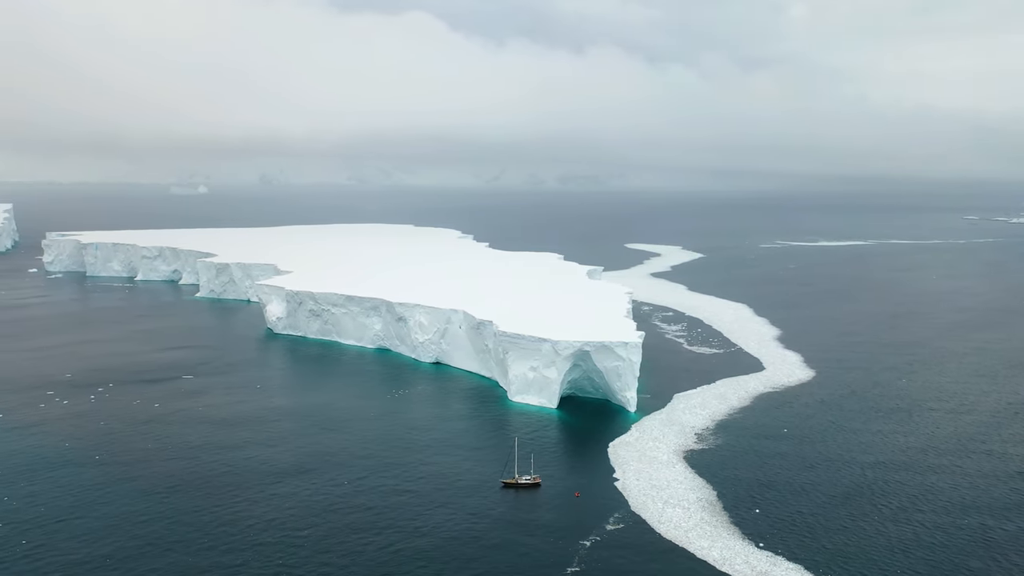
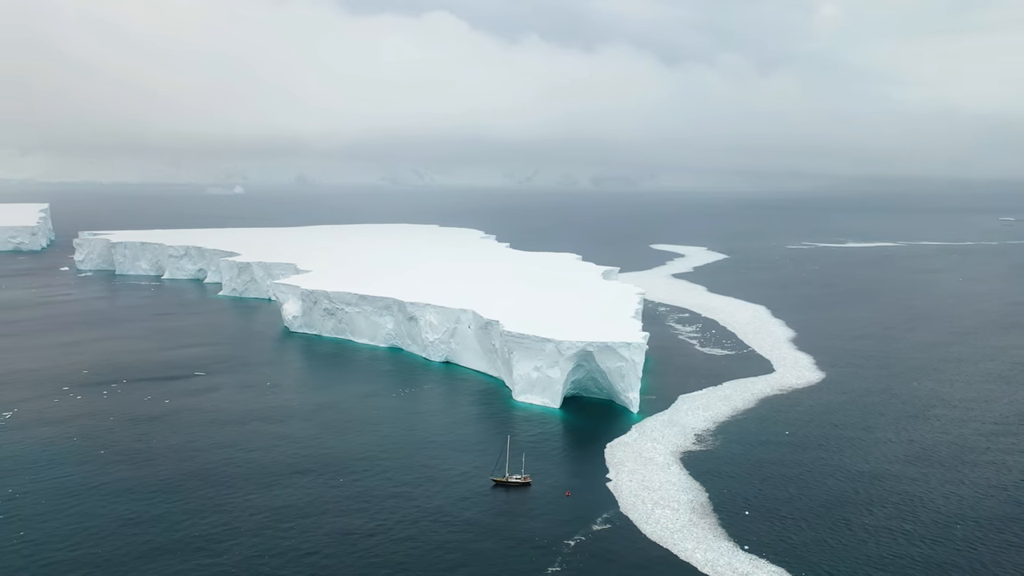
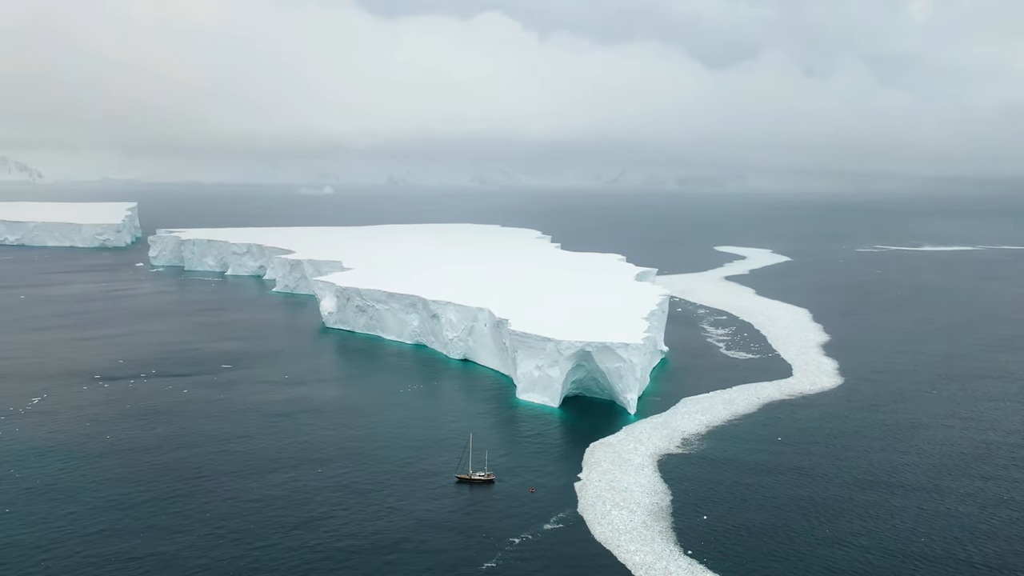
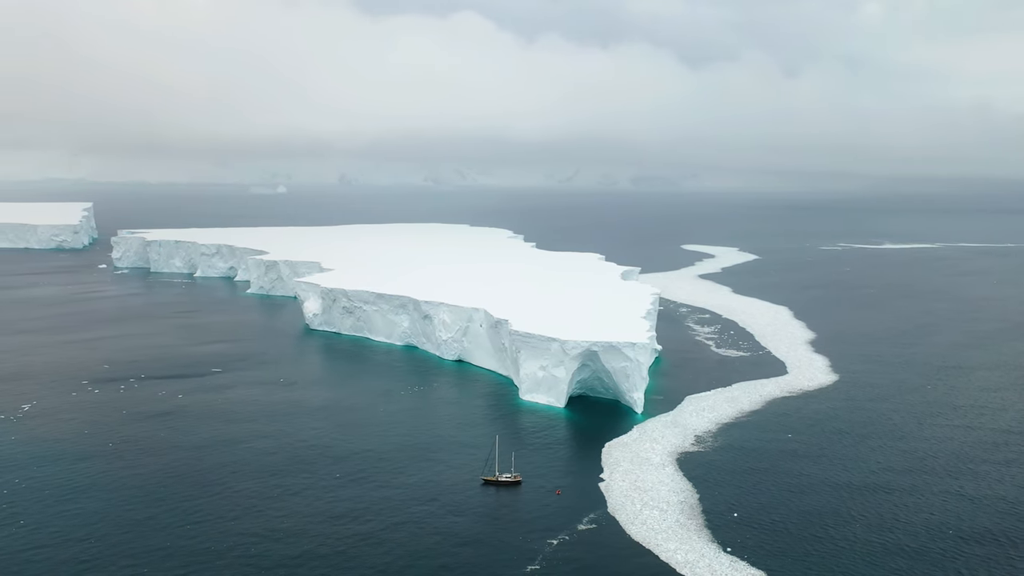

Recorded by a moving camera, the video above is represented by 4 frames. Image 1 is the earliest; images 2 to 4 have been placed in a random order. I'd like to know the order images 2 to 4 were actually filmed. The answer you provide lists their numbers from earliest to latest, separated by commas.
2, 4, 3
